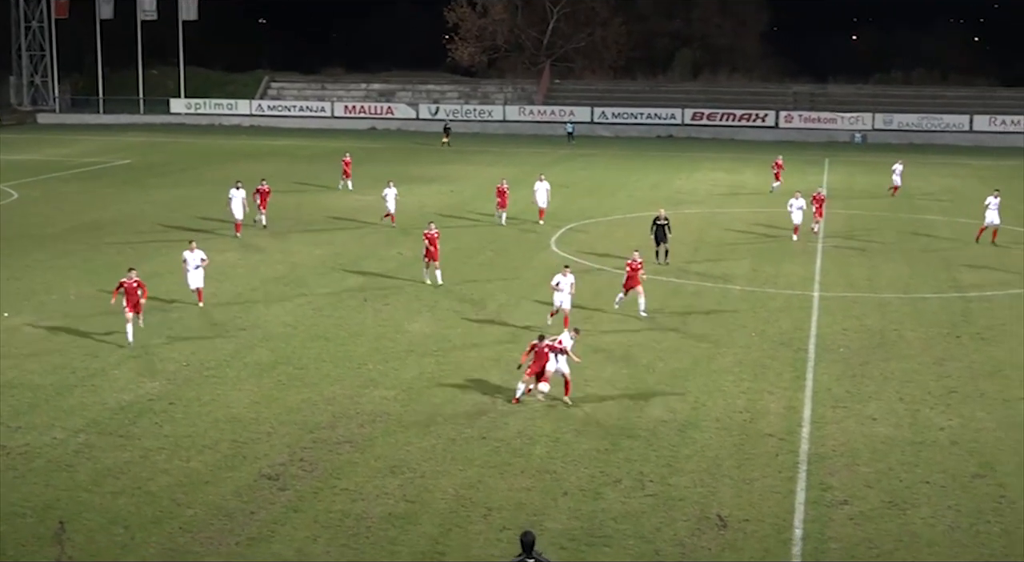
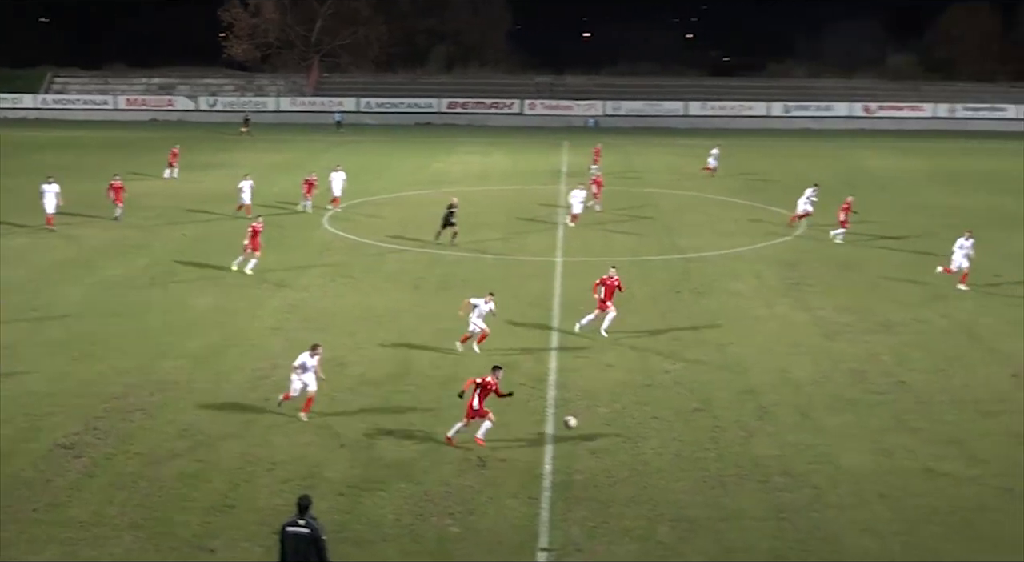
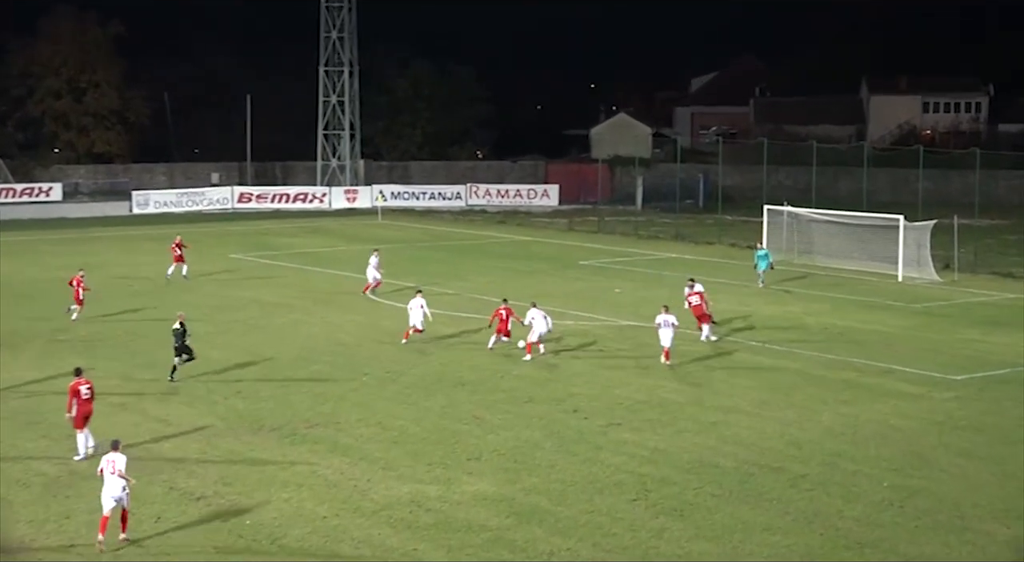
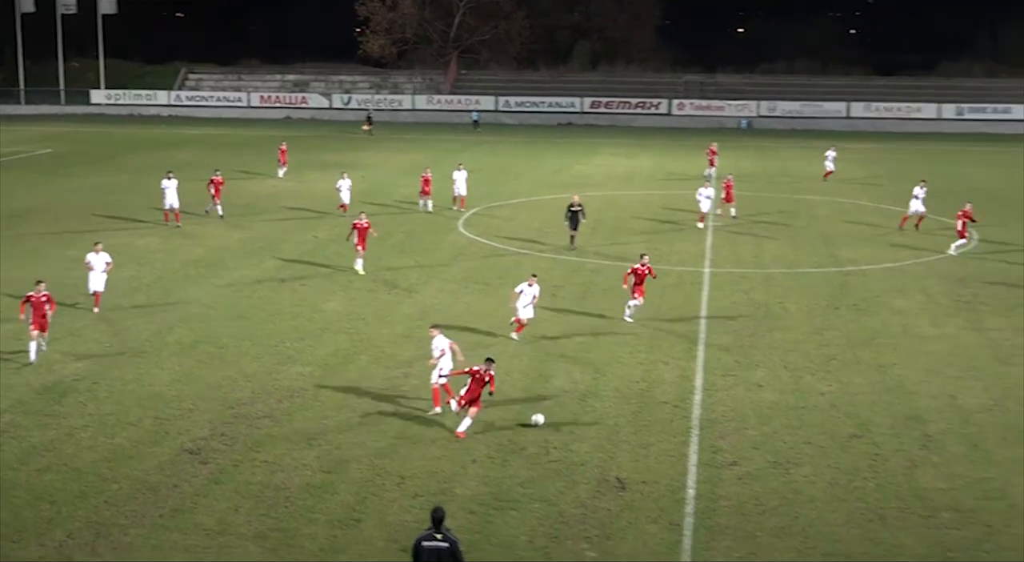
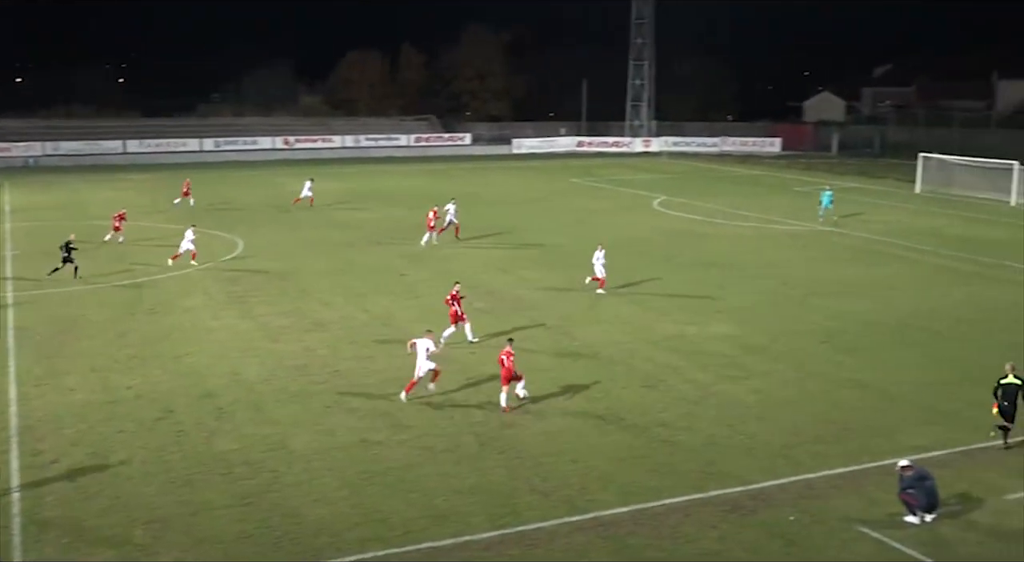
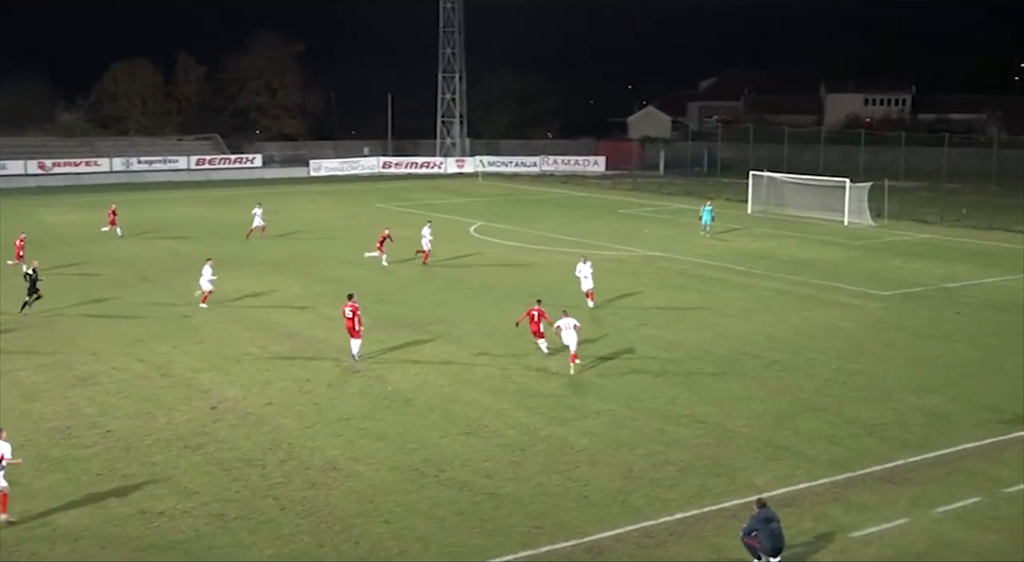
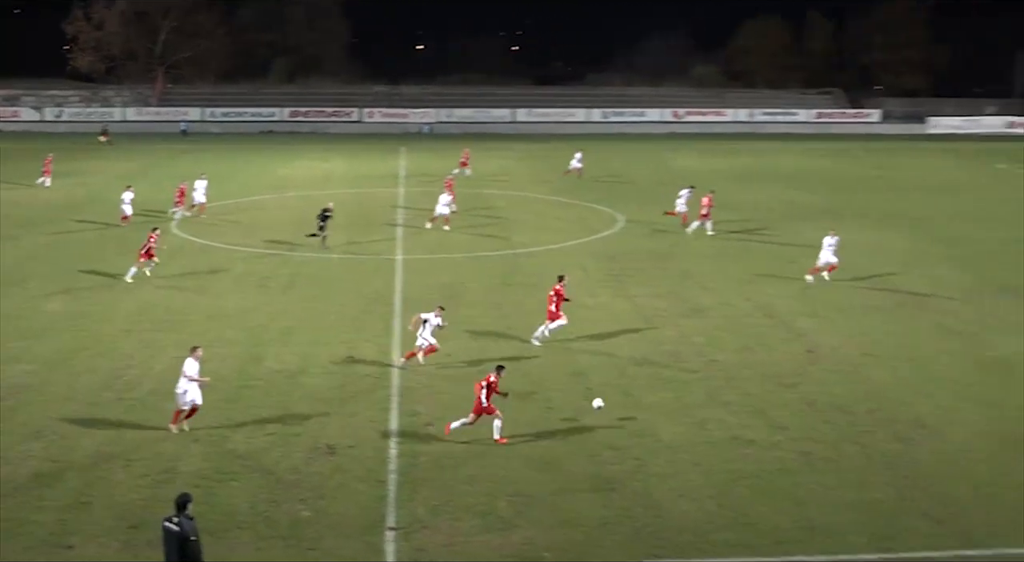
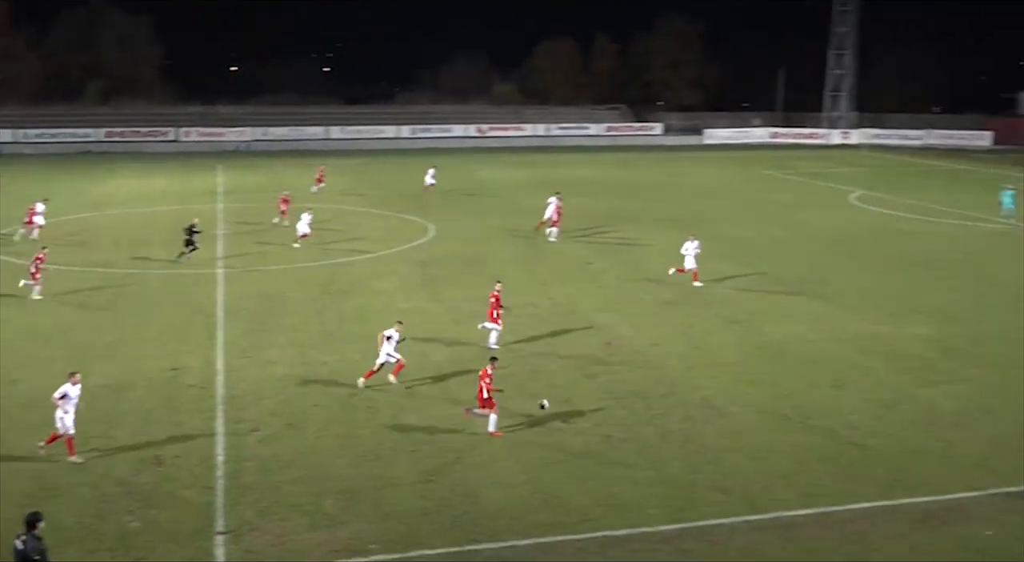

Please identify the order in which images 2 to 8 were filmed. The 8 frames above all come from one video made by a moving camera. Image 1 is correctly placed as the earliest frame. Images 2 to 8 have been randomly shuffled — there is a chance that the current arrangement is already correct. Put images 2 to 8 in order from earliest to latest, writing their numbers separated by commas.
4, 2, 7, 8, 5, 6, 3
